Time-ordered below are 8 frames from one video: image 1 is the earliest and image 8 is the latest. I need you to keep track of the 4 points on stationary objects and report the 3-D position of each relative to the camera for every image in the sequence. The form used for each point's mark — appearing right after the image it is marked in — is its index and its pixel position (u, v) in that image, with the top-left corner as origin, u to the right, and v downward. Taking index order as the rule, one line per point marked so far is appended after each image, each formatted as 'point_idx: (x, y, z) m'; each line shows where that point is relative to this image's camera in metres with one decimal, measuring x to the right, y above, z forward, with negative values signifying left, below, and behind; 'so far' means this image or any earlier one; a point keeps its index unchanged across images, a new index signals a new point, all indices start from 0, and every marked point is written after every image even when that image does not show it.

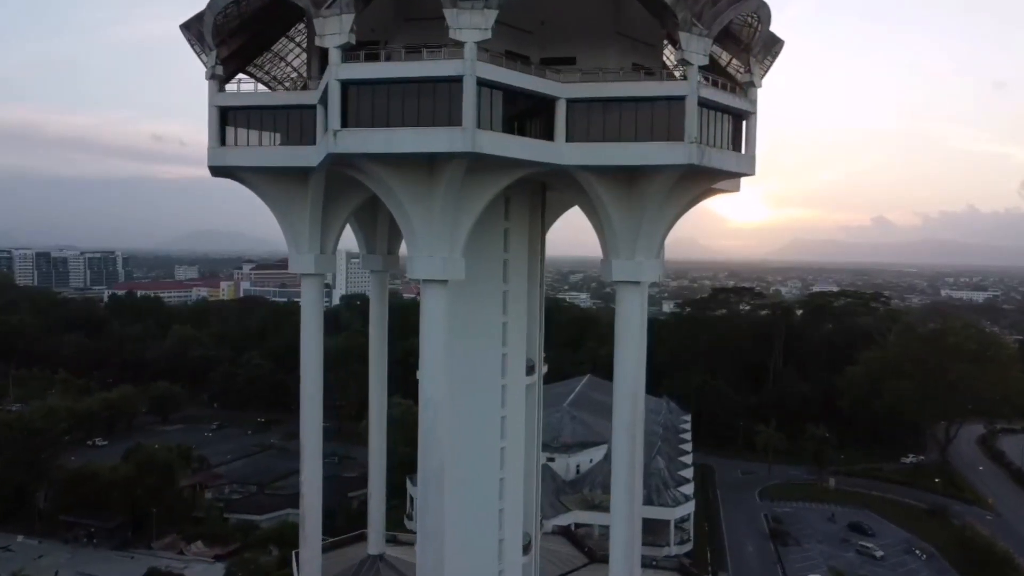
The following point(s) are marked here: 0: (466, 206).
0: (-1.2, +2.2, +17.1) m
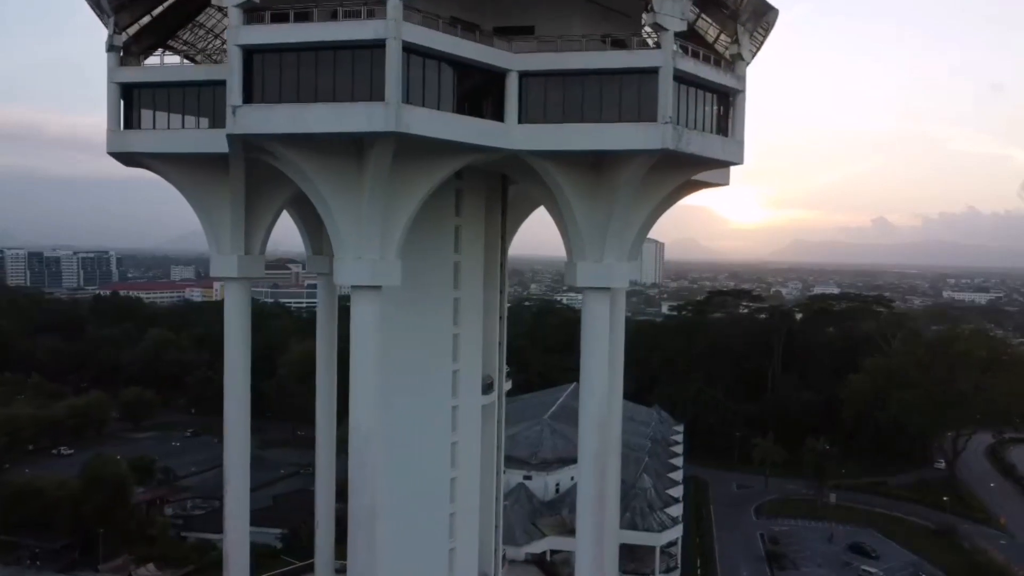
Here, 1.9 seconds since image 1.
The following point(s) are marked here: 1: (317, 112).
0: (-2.5, +2.1, +14.5) m
1: (-3.9, +3.5, +12.6) m
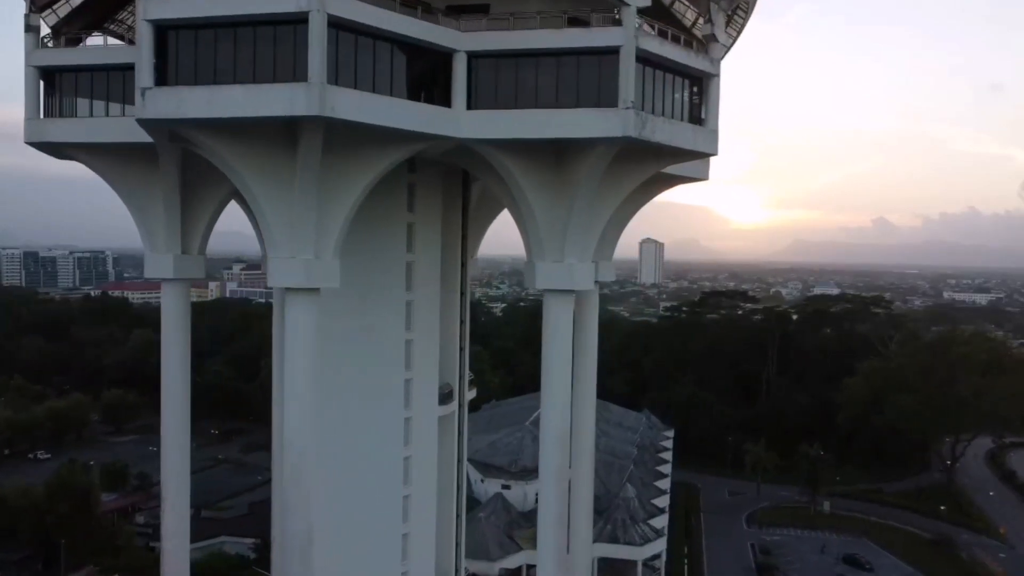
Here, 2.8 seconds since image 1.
0: (-3.6, +2.0, +13.2) m
1: (-5.0, +3.5, +11.3) m
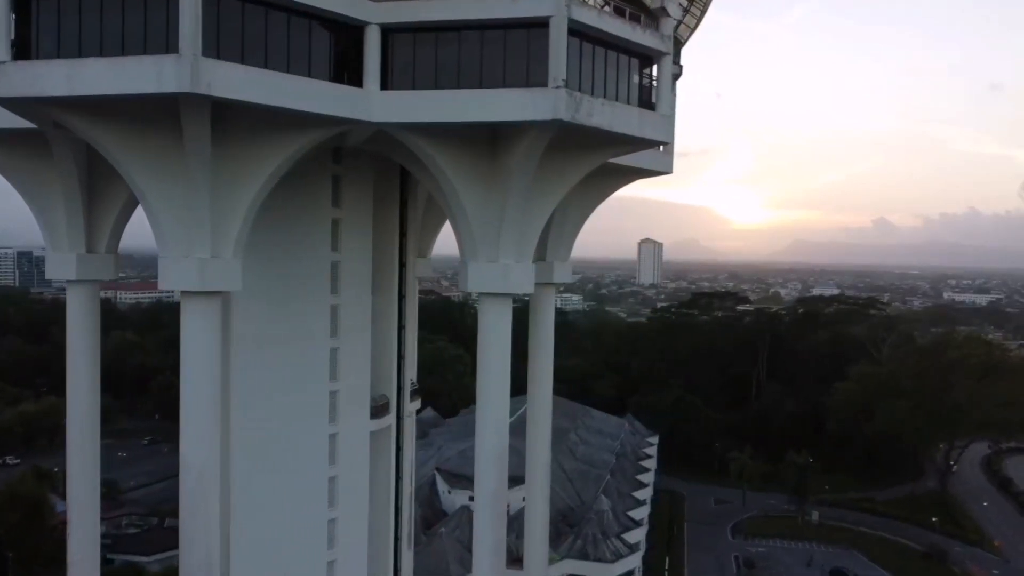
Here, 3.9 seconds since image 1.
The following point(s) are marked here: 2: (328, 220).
0: (-5.1, +1.9, +11.7) m
1: (-6.5, +3.4, +9.8) m
2: (-4.2, +1.5, +14.3) m
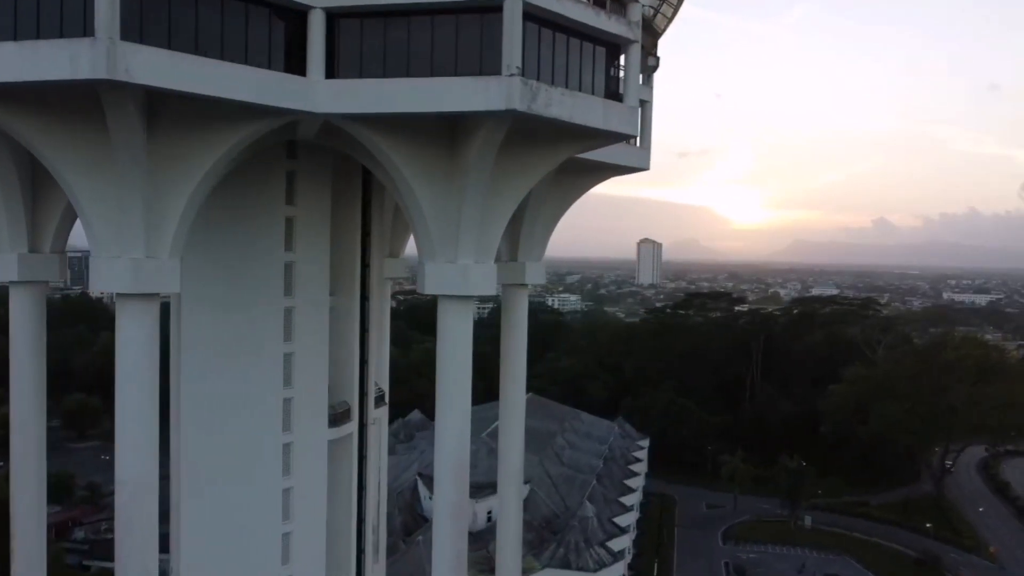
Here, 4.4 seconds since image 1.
0: (-5.9, +1.9, +11.0) m
1: (-7.3, +3.4, +9.1) m
2: (-4.9, +1.5, +13.5) m
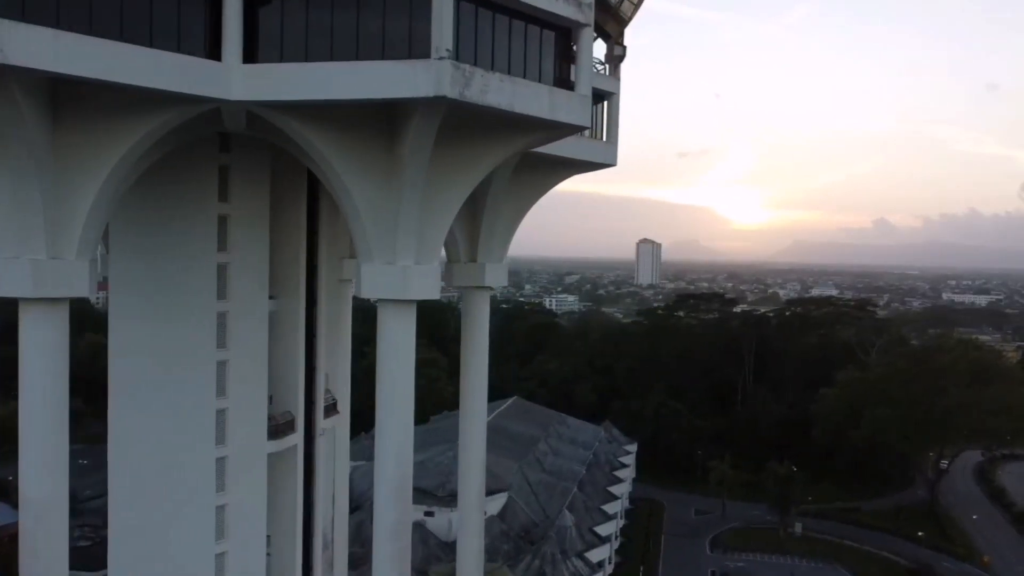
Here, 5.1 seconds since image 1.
0: (-6.9, +1.9, +10.1) m
1: (-8.3, +3.3, +8.2) m
2: (-6.0, +1.4, +12.6) m
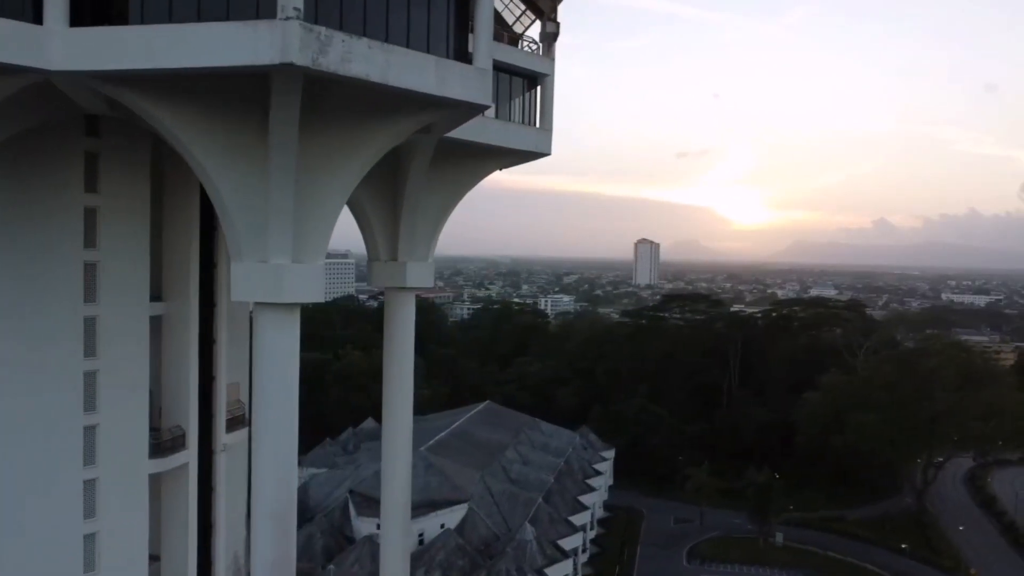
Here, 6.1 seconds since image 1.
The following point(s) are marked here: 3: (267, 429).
0: (-8.6, +1.8, +8.7) m
1: (-10.0, +3.3, +6.8) m
2: (-7.7, +1.4, +11.2) m
3: (-4.0, -2.2, +10.4) m
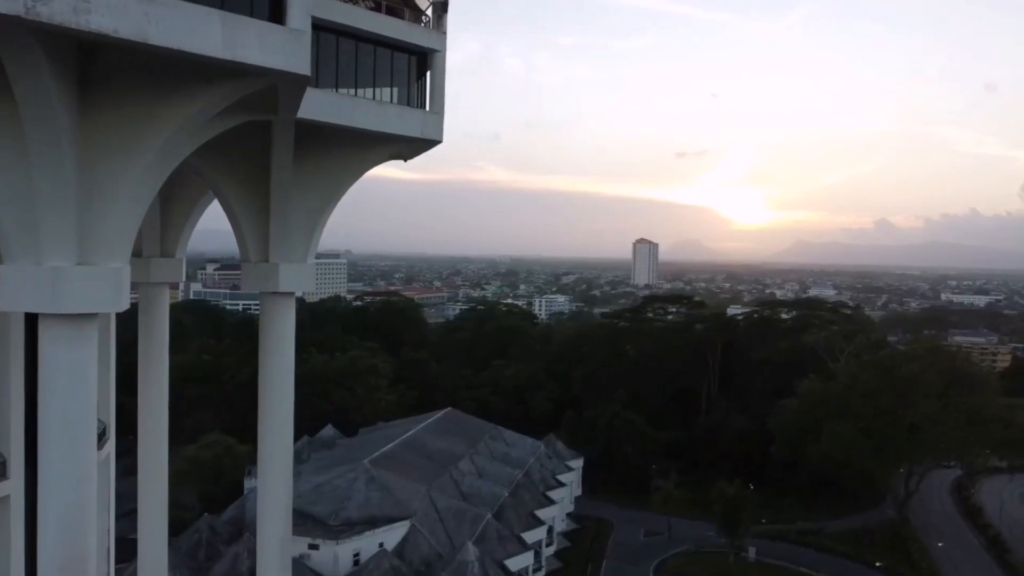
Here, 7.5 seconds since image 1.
0: (-10.9, +1.7, +7.0) m
1: (-12.3, +3.2, +5.1) m
2: (-10.0, +1.3, +9.5) m
3: (-6.3, -2.3, +8.7) m
